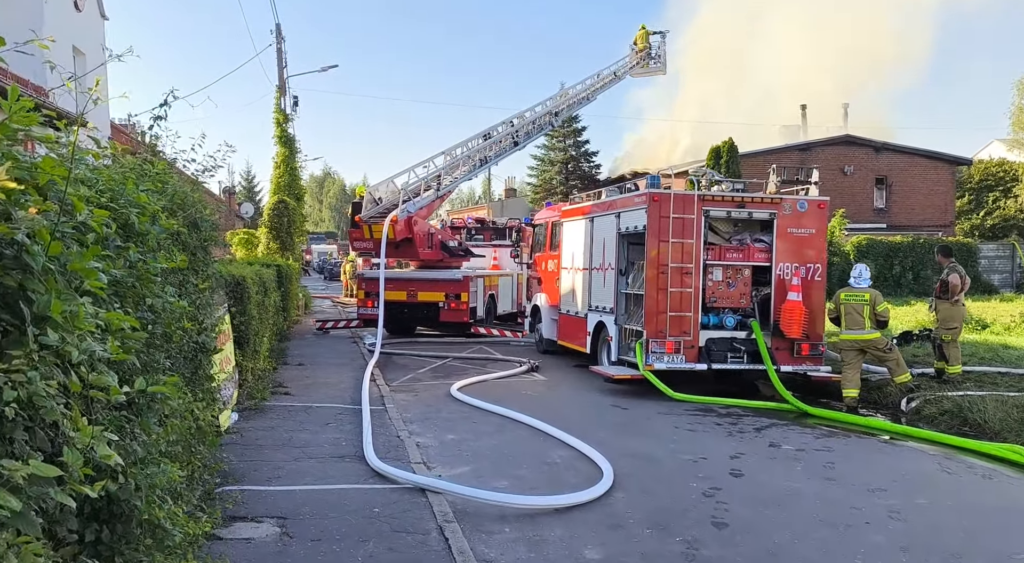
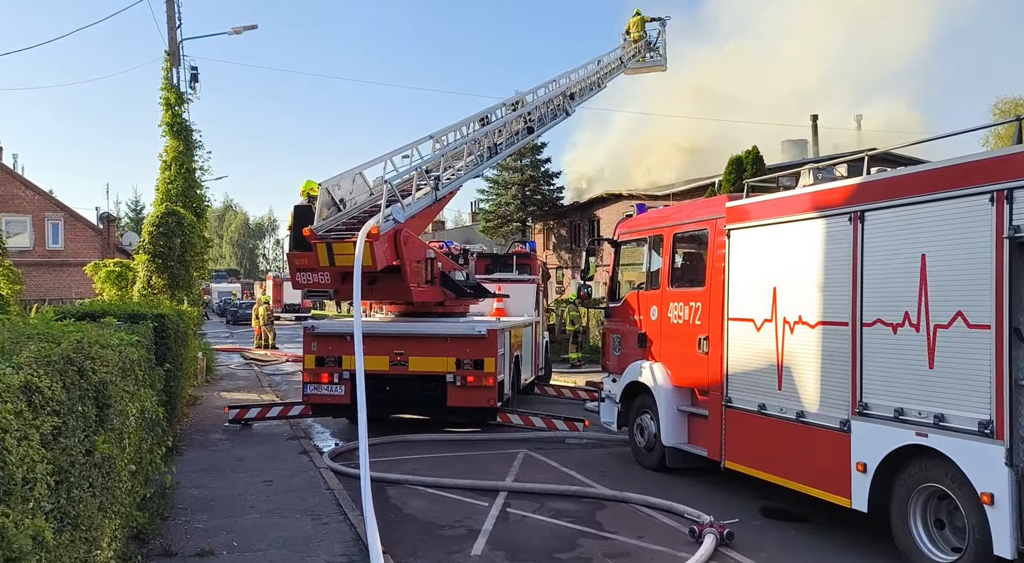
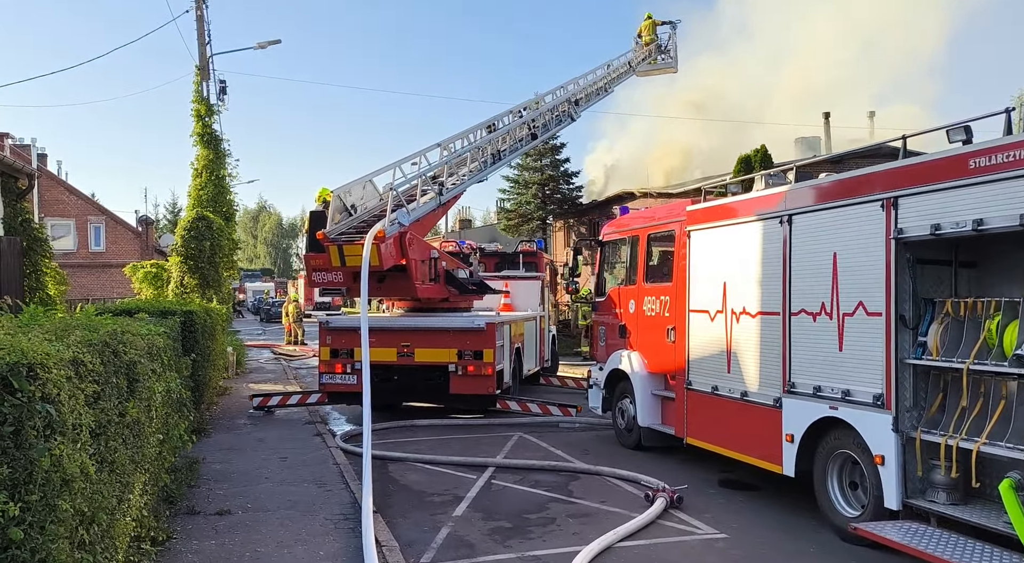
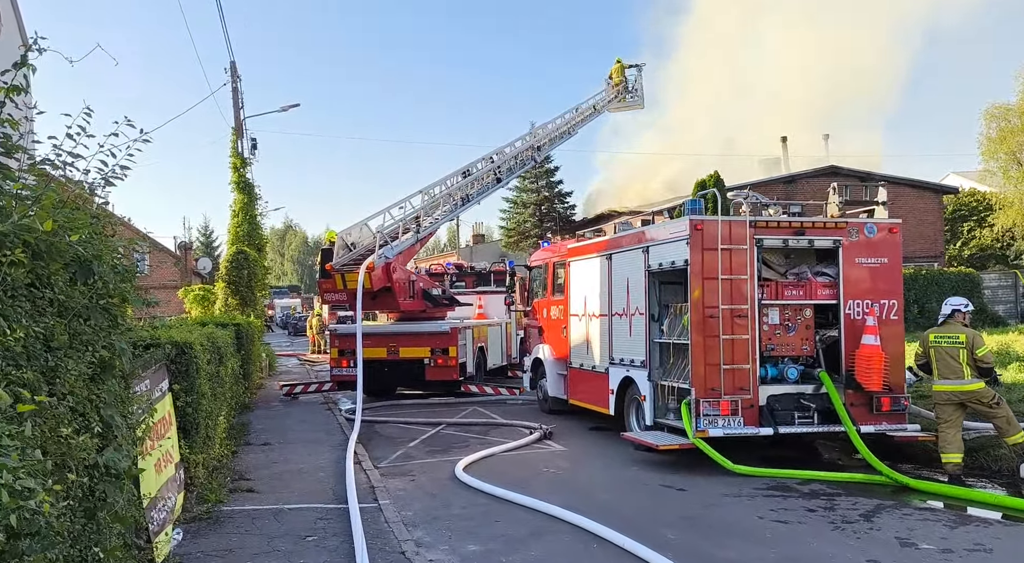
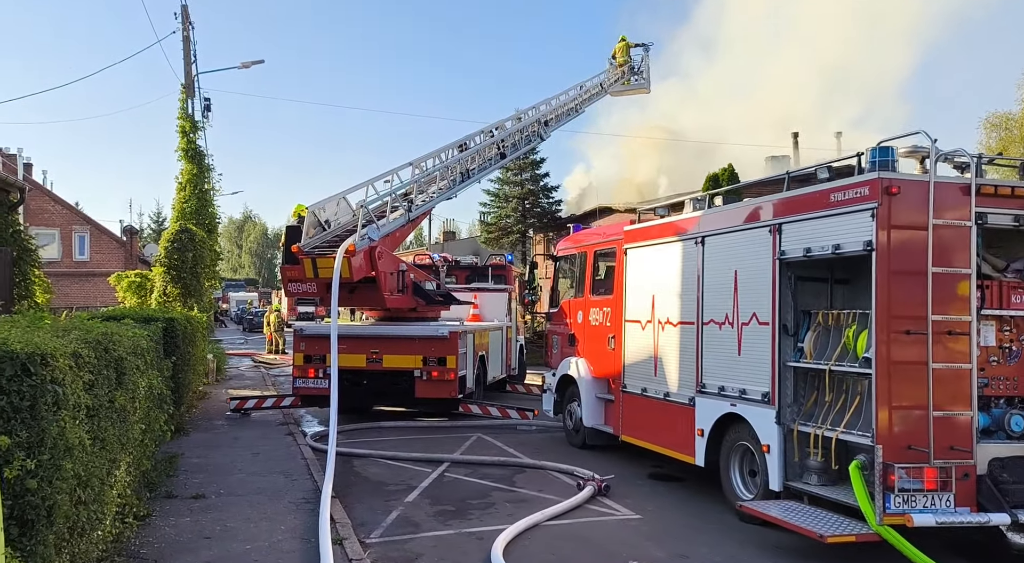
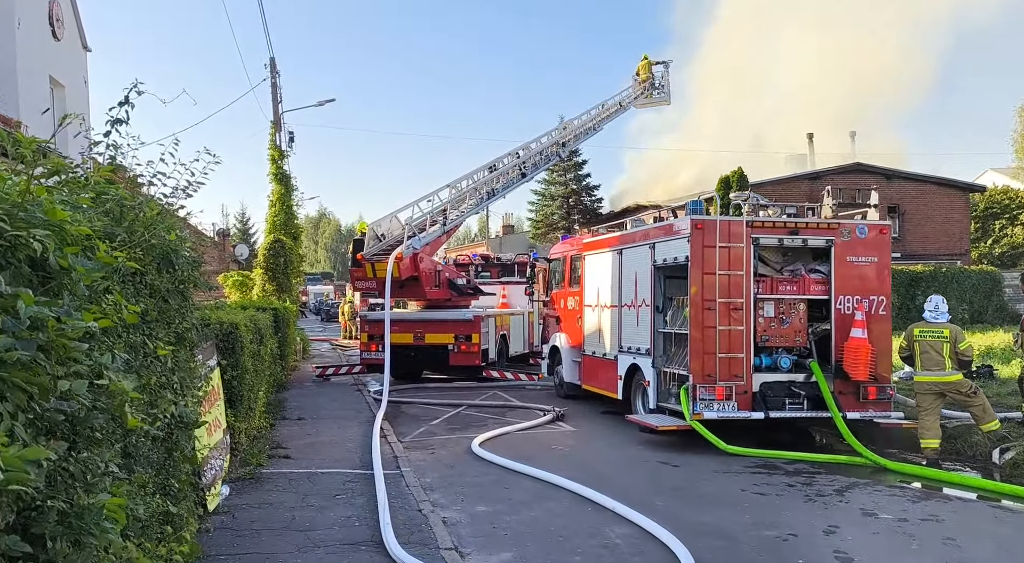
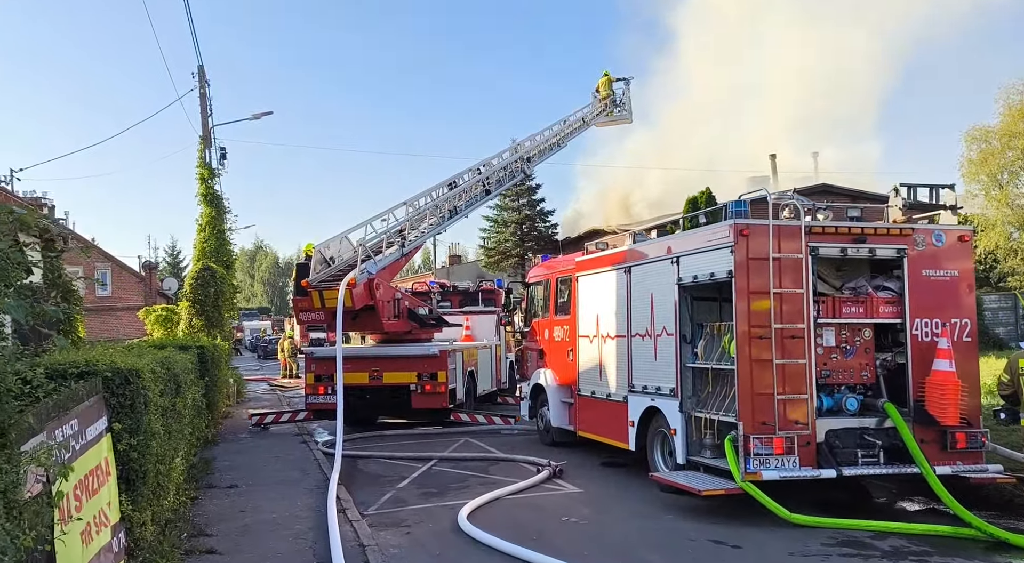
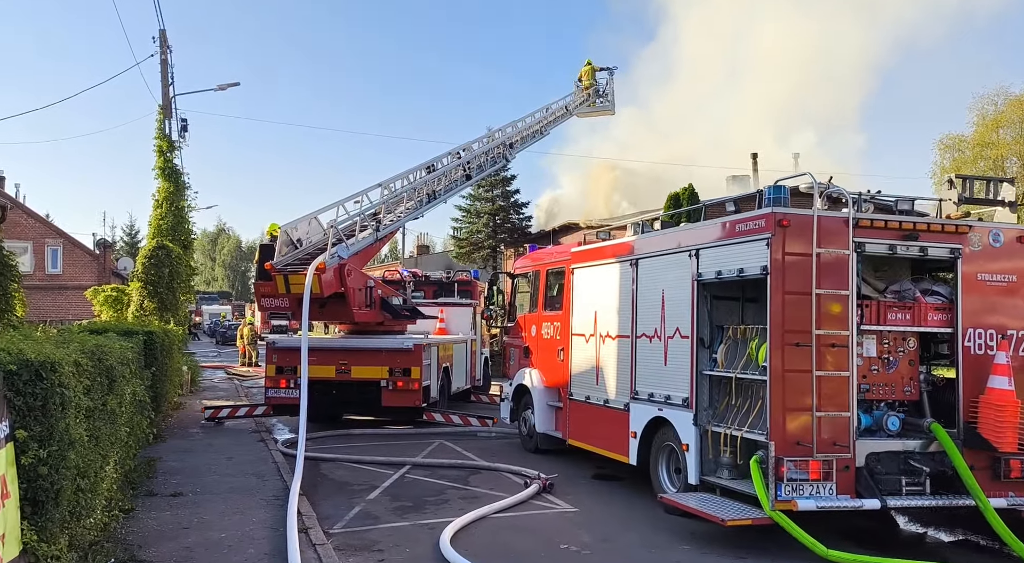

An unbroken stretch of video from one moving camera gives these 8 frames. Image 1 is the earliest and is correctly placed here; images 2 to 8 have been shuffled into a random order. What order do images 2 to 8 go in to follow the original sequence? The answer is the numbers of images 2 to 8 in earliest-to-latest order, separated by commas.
6, 4, 7, 8, 5, 3, 2
